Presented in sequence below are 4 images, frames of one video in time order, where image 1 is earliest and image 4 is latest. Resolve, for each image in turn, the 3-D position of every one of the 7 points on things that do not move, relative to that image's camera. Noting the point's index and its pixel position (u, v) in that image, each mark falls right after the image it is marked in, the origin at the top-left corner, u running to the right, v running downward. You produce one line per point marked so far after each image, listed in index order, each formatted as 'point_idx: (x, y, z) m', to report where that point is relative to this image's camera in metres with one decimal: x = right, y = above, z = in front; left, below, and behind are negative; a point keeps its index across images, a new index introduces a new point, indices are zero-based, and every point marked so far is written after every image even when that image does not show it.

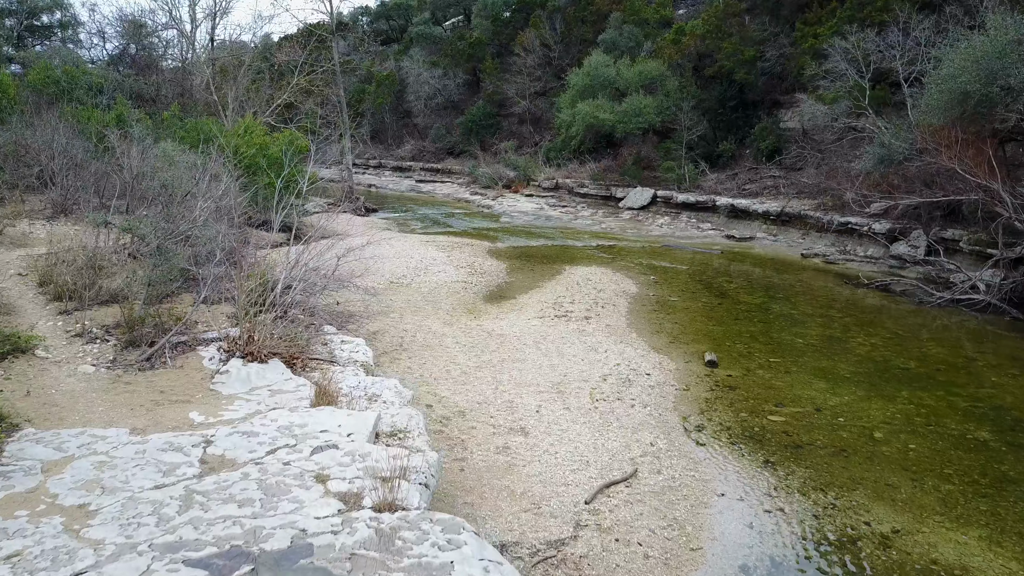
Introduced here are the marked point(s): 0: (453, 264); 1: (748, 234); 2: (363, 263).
0: (-1.3, +0.6, +13.2) m
1: (+6.5, +1.5, +16.5) m
2: (-2.9, +0.4, +11.7) m
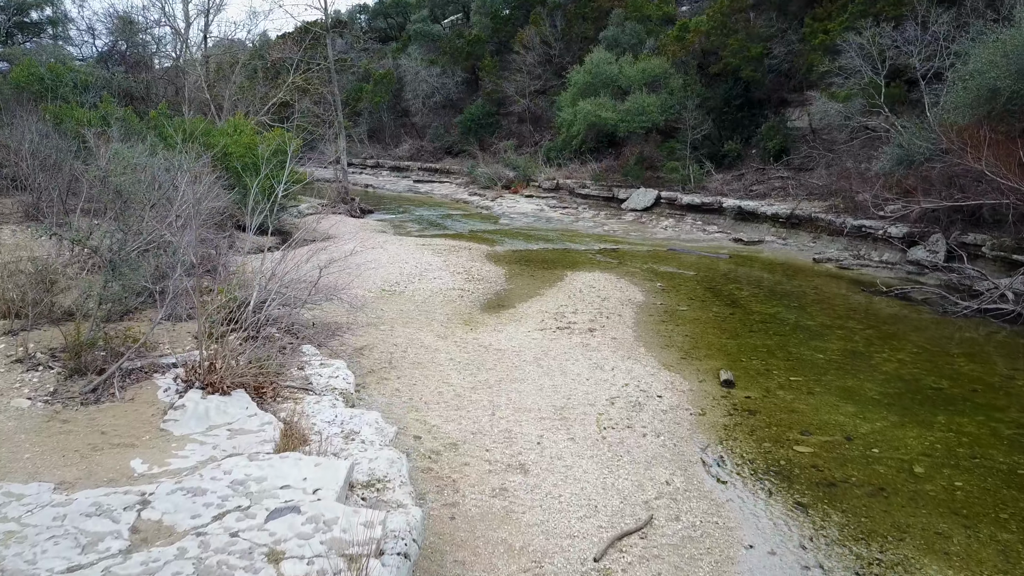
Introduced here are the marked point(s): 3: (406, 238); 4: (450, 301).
0: (-1.3, +0.4, +12.6) m
1: (+6.5, +1.4, +15.9) m
2: (-2.9, +0.3, +11.1) m
3: (-3.0, +1.4, +16.9) m
4: (-1.1, -0.2, +10.2) m
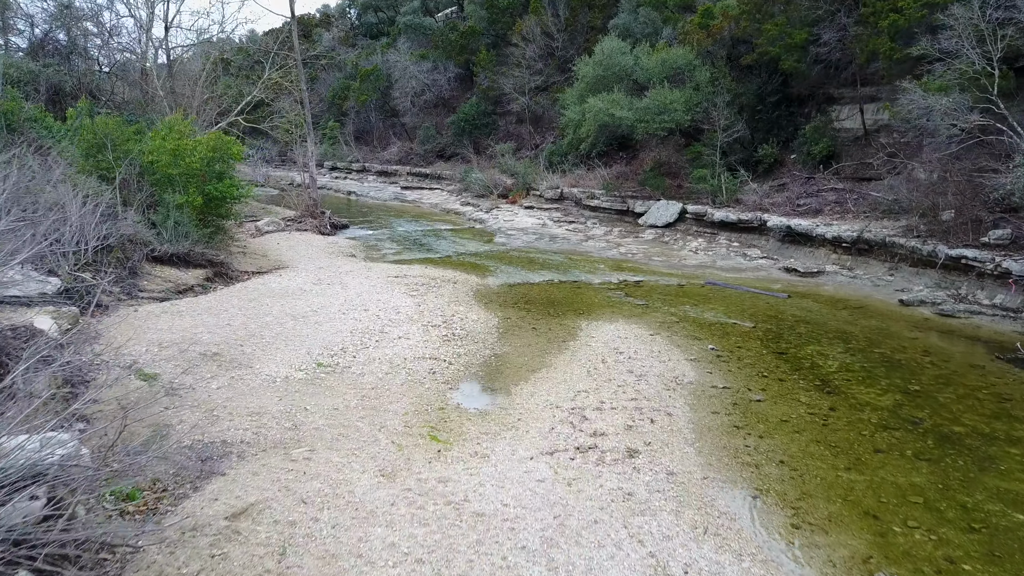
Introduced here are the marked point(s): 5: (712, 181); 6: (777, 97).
0: (-1.4, -0.5, +9.4) m
1: (+6.4, +0.5, +12.8) m
2: (-3.0, -0.6, +7.9) m
3: (-3.1, +0.5, +13.7) m
4: (-1.2, -1.1, +7.0) m
5: (+5.7, +3.0, +17.0) m
6: (+7.9, +5.6, +17.6) m
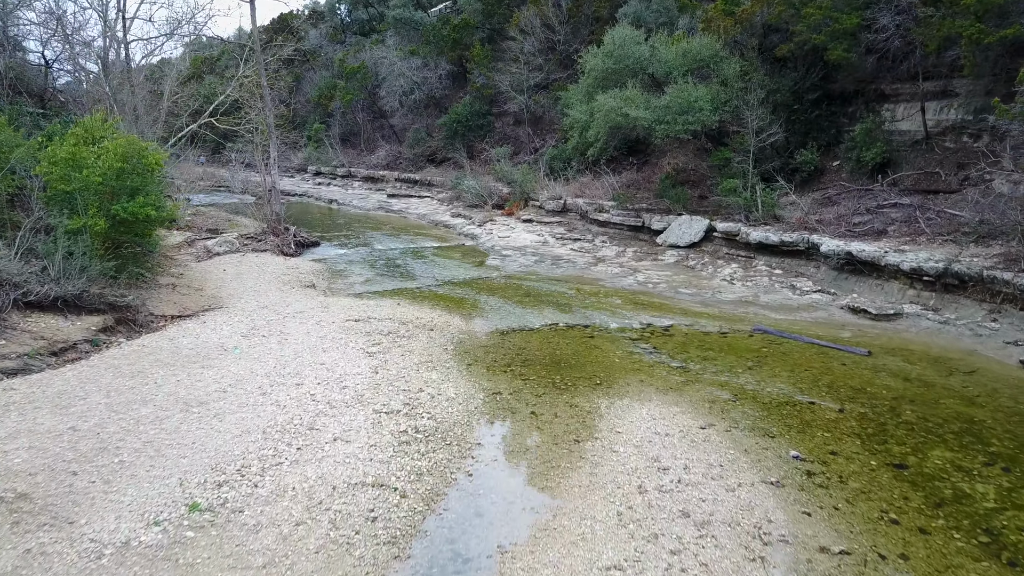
0: (-1.5, -1.3, +6.7) m
1: (+6.3, -0.3, +10.1) m
2: (-3.1, -1.4, +5.2) m
3: (-3.2, -0.2, +11.0) m
4: (-1.3, -1.9, +4.3) m
5: (+5.6, +2.3, +14.3) m
6: (+7.7, +4.9, +14.9) m
